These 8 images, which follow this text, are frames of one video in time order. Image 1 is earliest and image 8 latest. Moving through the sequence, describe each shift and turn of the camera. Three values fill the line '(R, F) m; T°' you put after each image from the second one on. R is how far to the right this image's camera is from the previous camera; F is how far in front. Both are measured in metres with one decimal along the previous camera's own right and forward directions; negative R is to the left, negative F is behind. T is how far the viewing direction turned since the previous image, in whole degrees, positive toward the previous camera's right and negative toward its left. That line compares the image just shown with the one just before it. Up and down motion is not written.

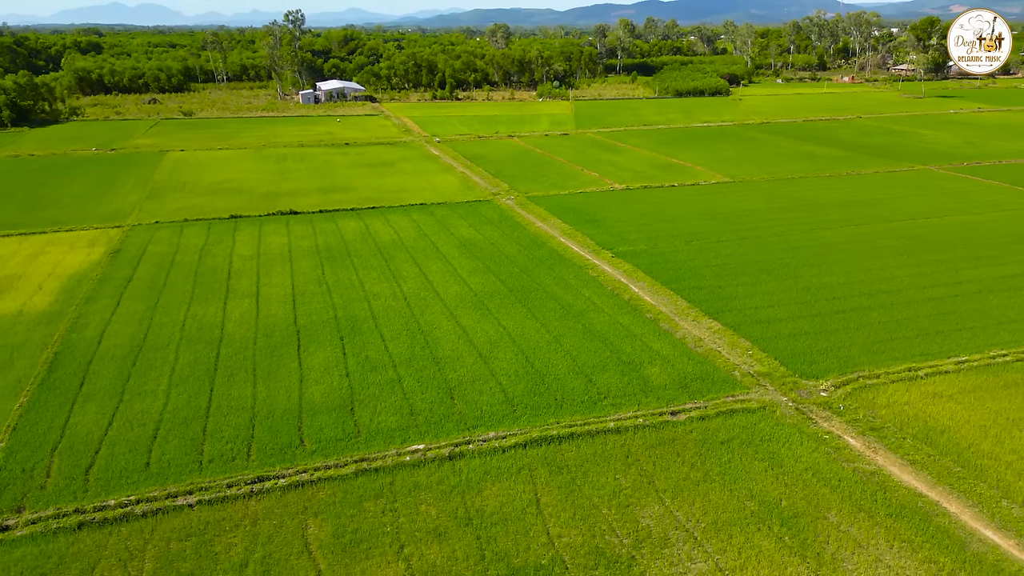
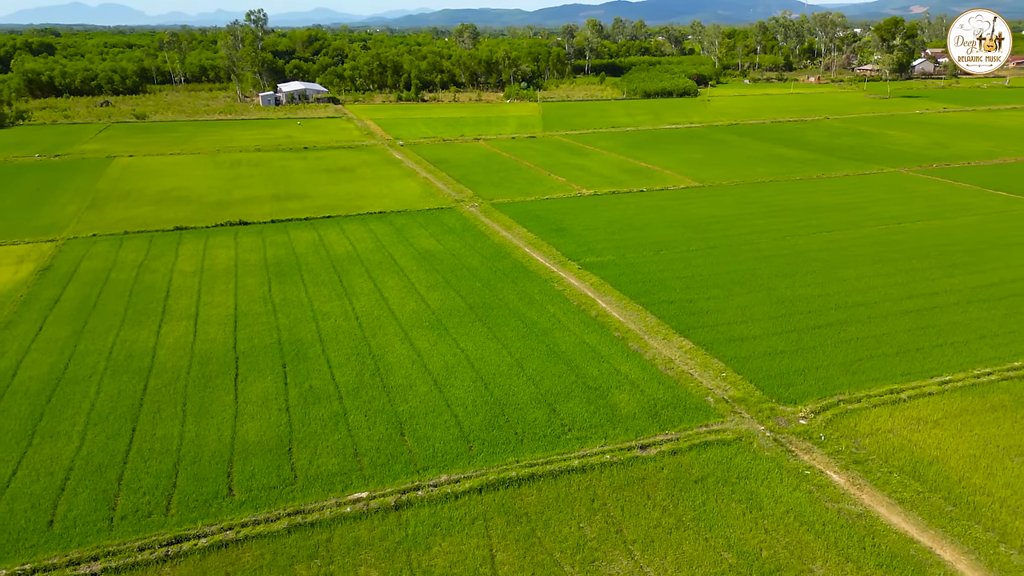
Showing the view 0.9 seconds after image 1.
(+0.5, +1.3) m; +2°
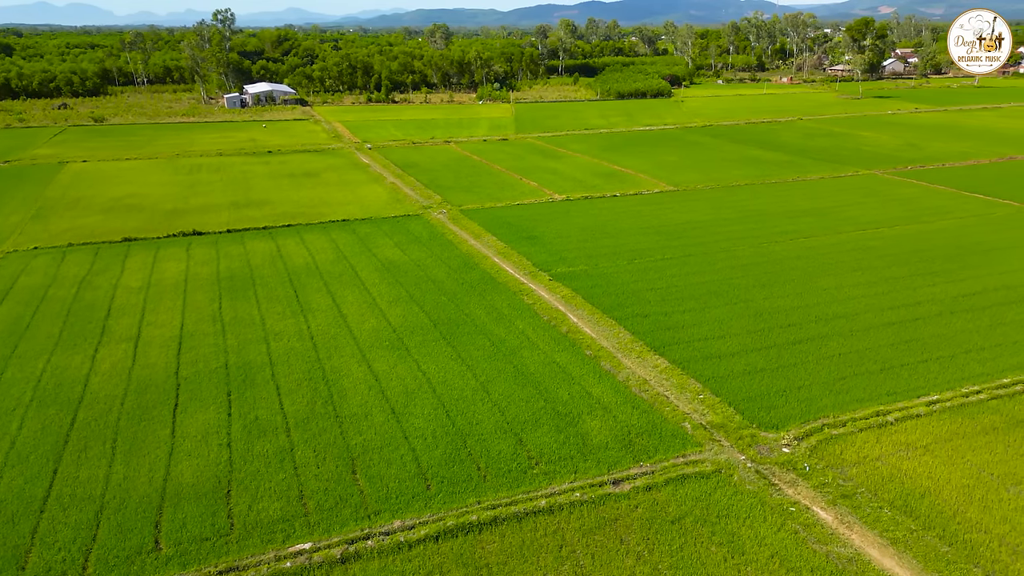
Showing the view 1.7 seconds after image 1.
(+0.4, +1.1) m; +2°
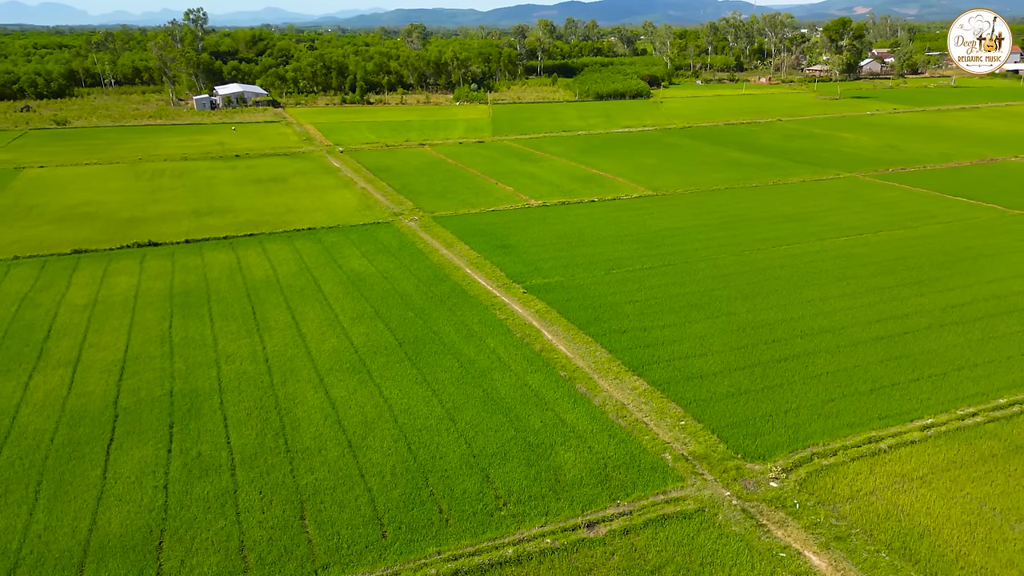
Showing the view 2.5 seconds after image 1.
(+0.4, +1.1) m; +2°
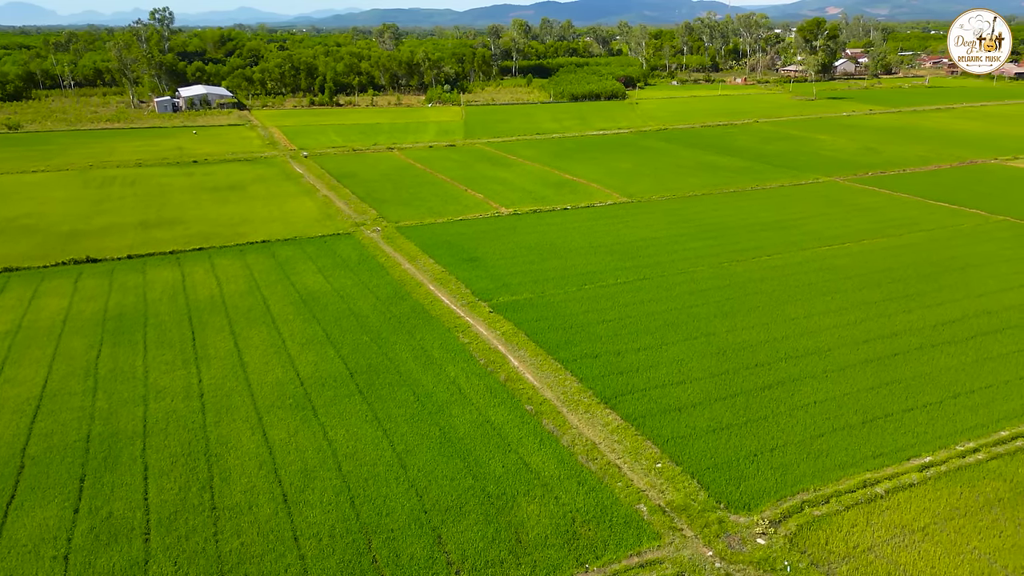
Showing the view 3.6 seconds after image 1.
(+0.5, +1.5) m; +2°
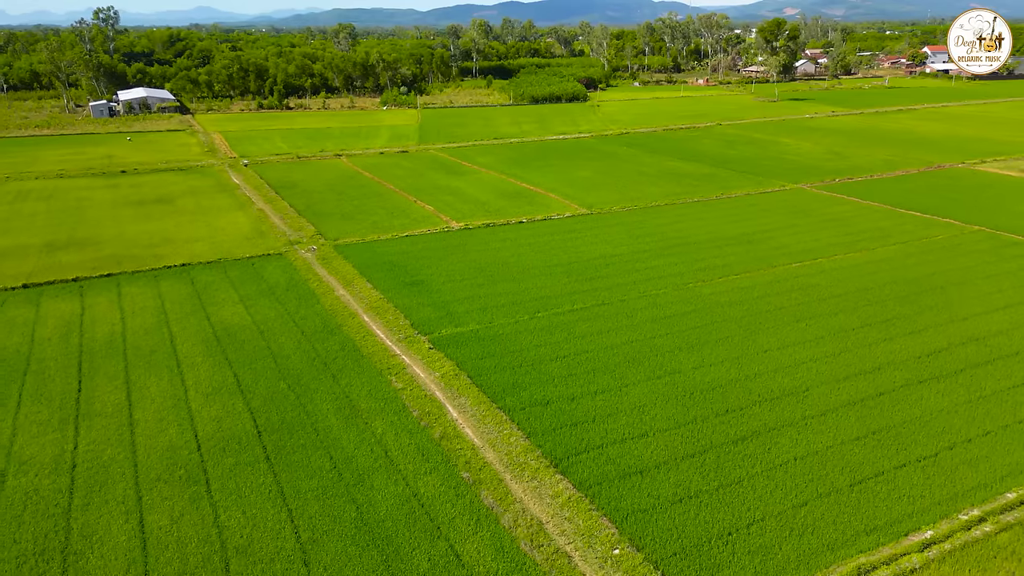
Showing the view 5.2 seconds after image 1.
(+0.8, +2.2) m; +3°
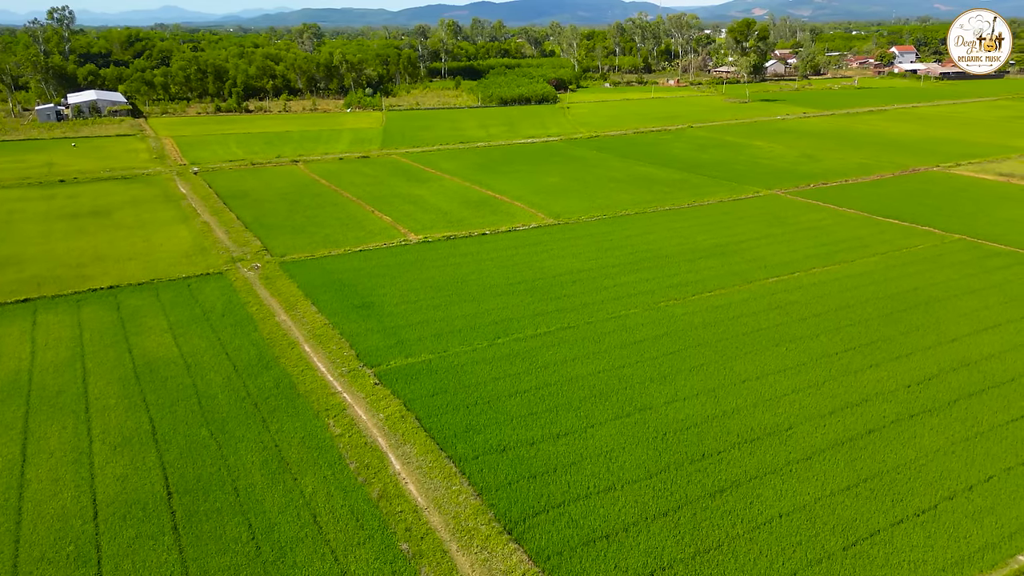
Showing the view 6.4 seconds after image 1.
(+0.6, +1.6) m; +2°
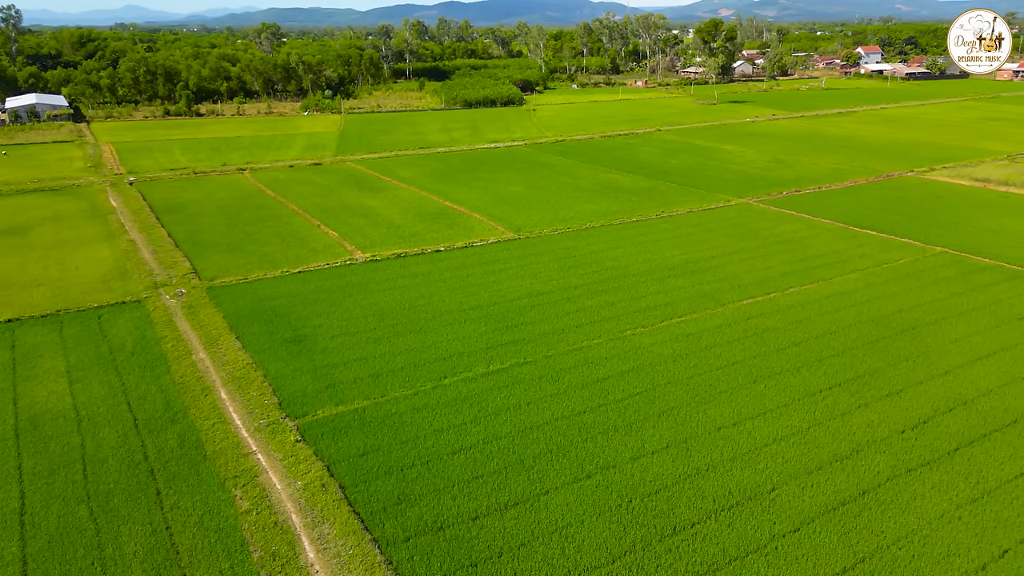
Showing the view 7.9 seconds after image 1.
(+0.7, +2.0) m; +2°
